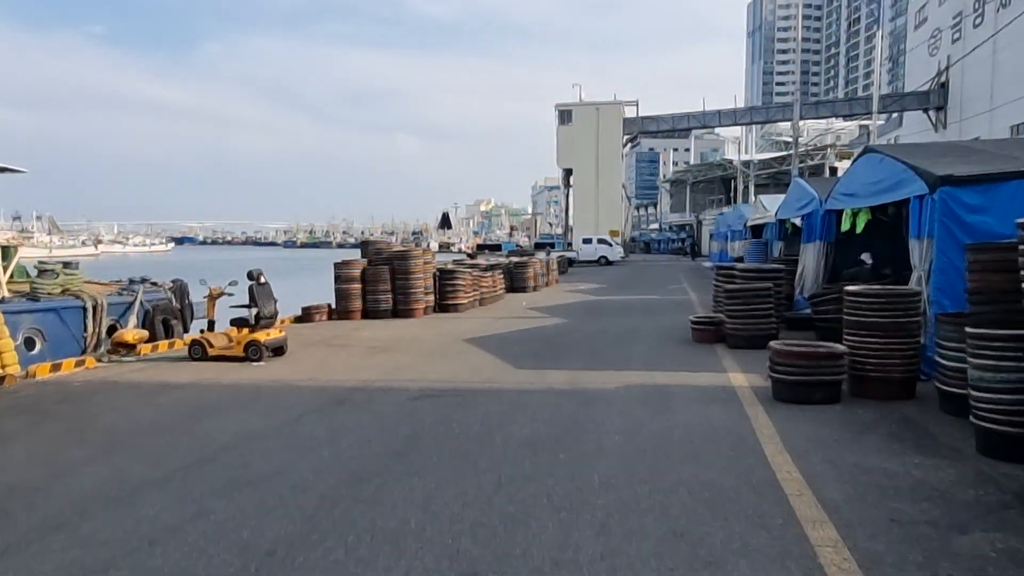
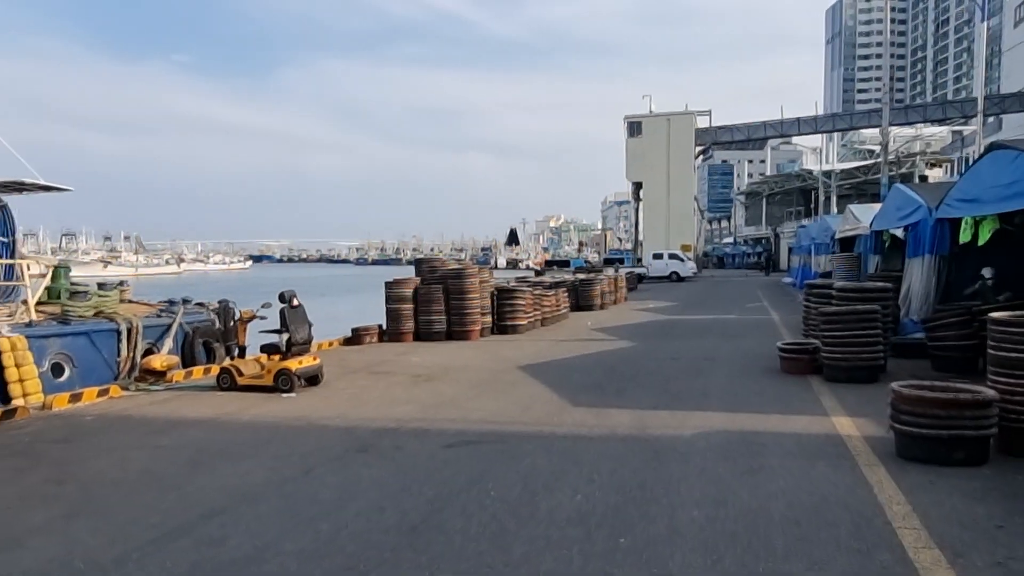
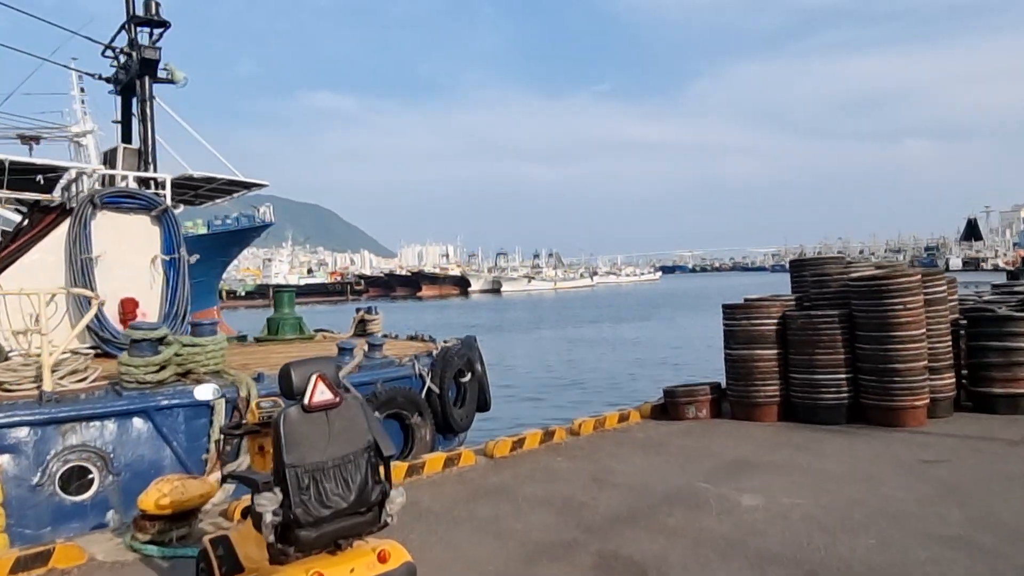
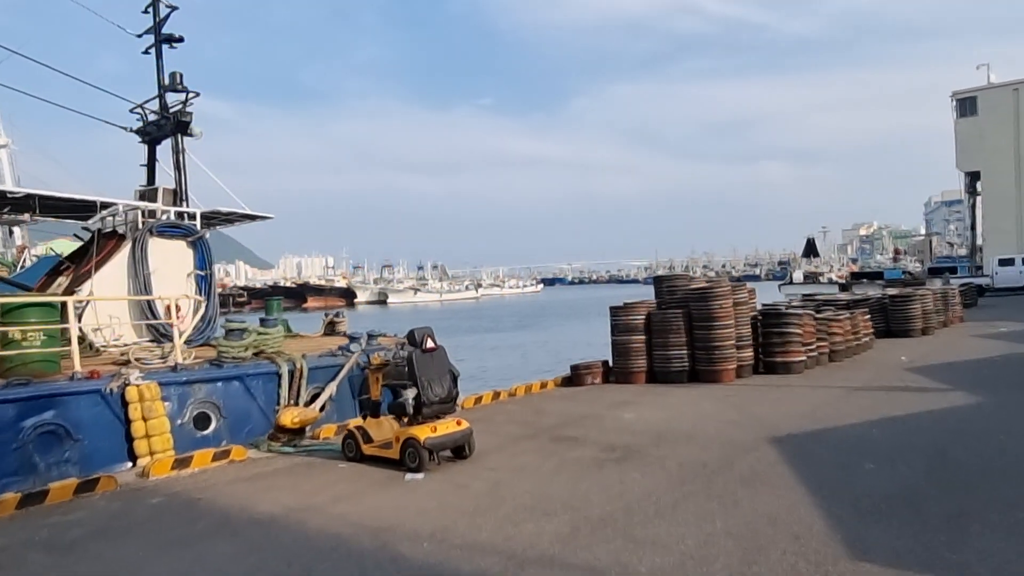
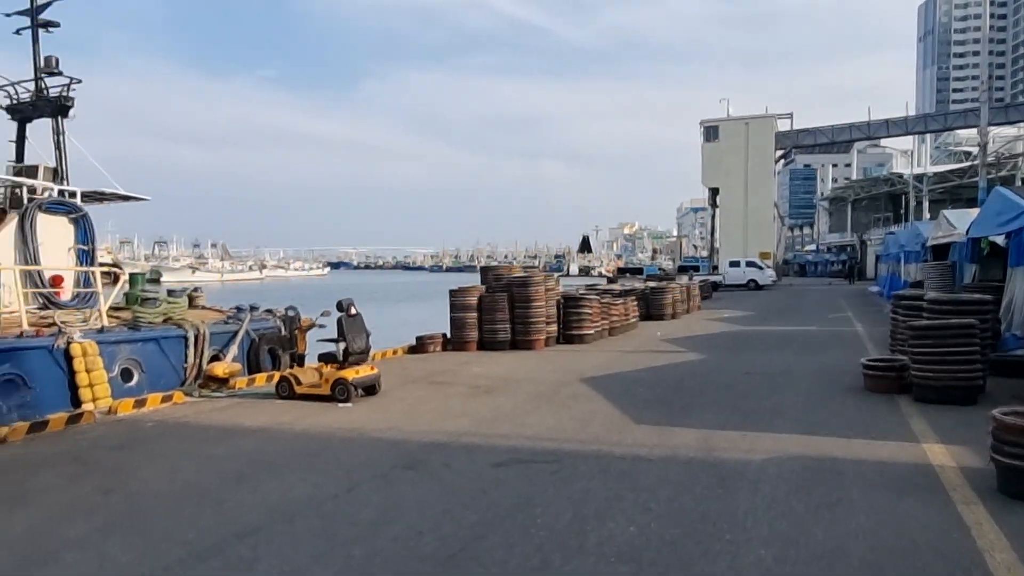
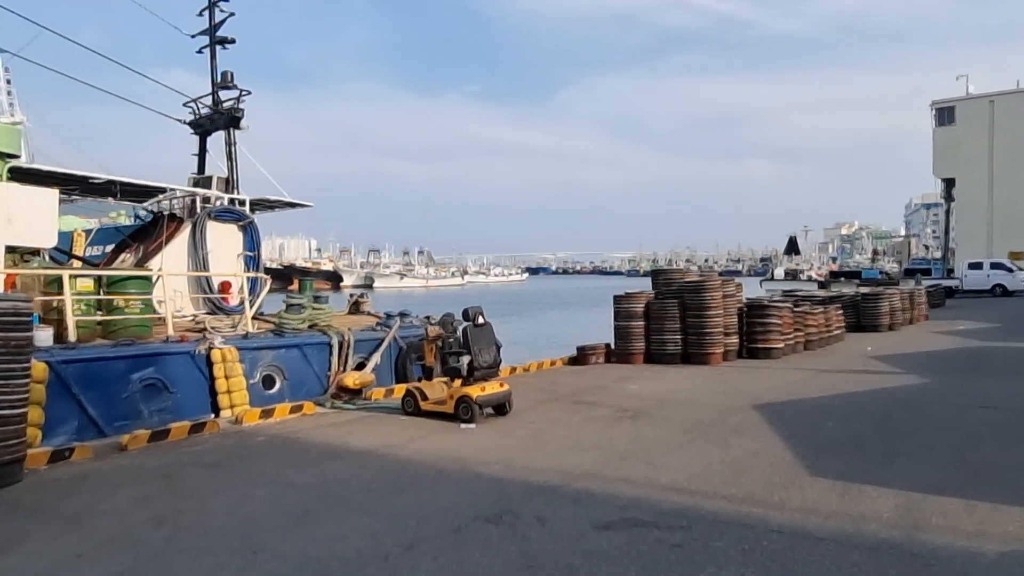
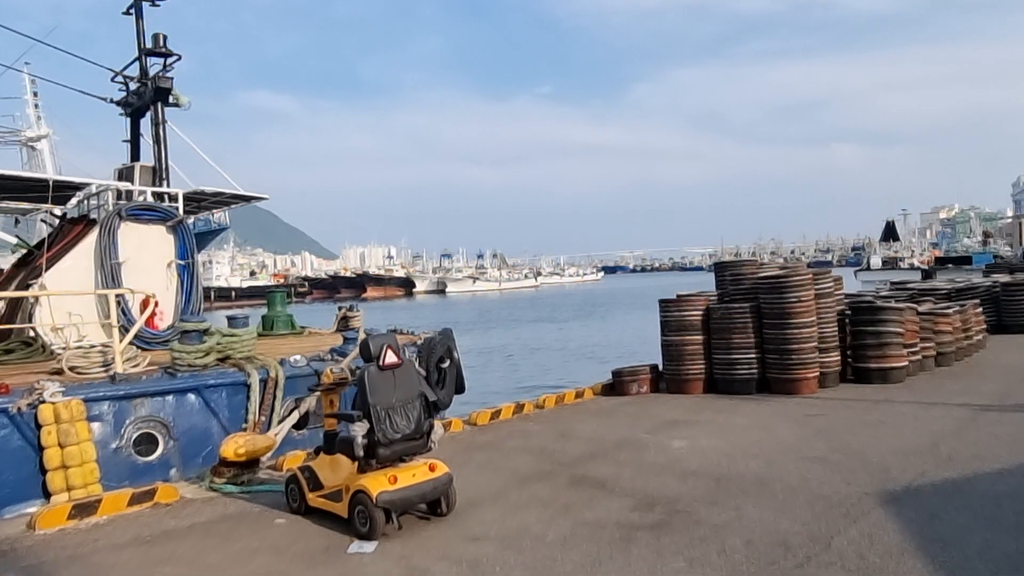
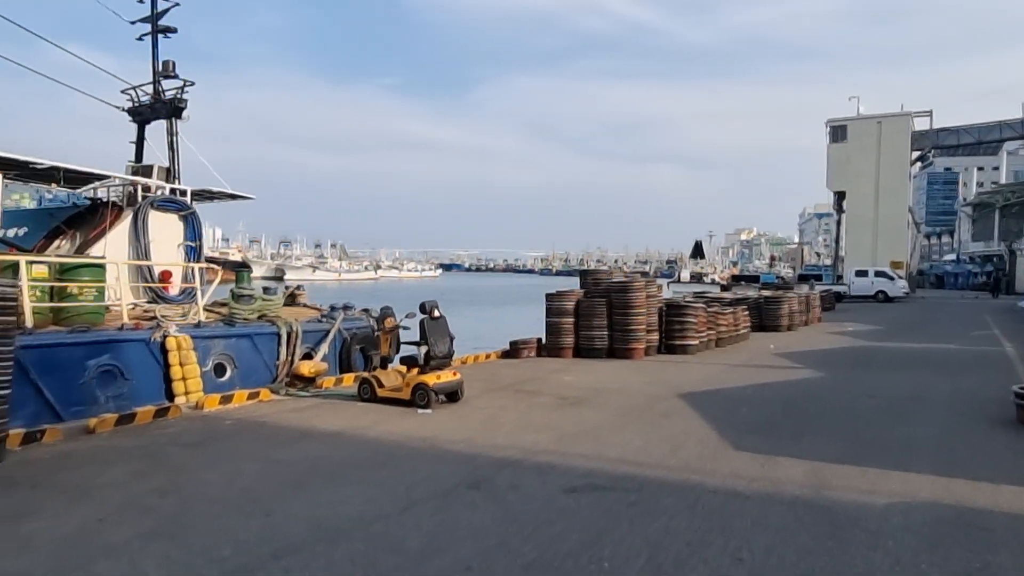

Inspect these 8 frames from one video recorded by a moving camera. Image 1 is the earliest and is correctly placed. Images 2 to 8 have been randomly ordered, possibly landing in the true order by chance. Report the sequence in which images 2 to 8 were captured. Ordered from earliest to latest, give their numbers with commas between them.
2, 5, 8, 6, 4, 7, 3
